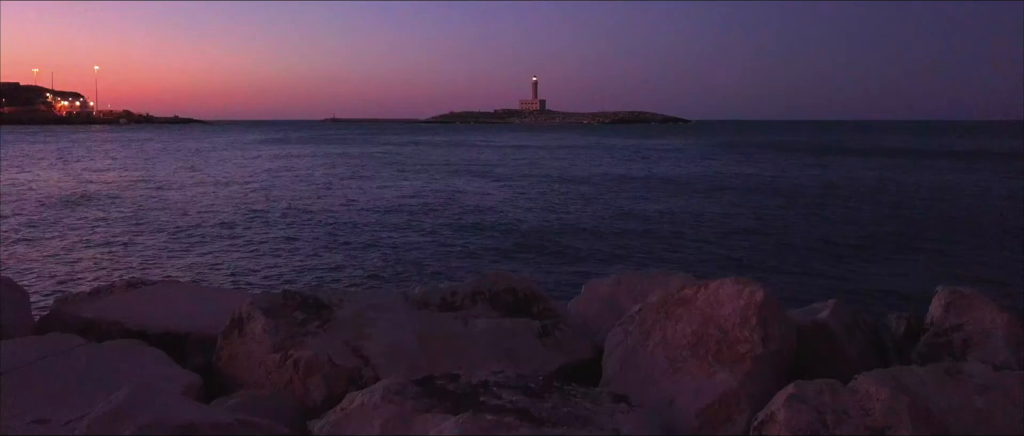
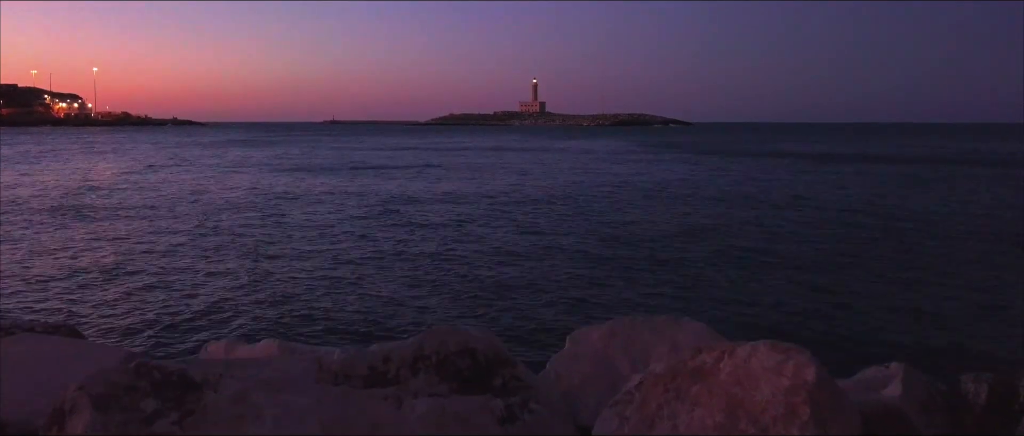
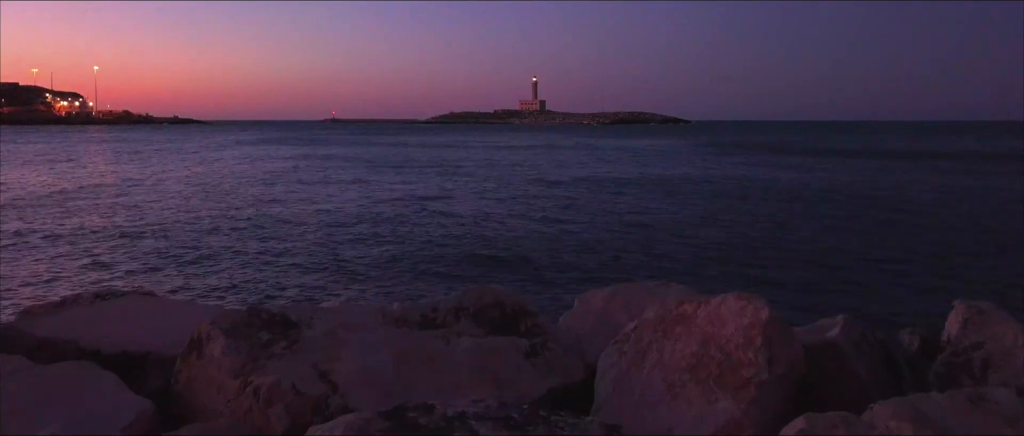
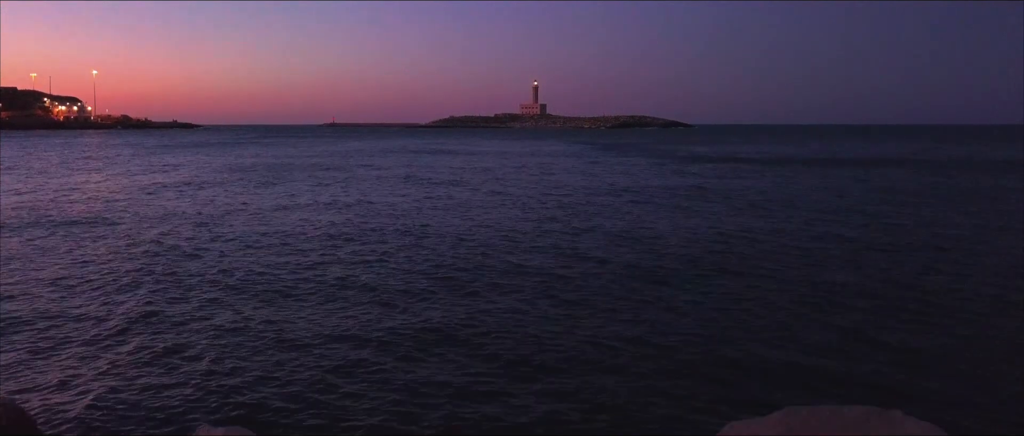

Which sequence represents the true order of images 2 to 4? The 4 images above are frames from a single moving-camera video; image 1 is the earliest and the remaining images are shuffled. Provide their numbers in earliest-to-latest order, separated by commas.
3, 2, 4
